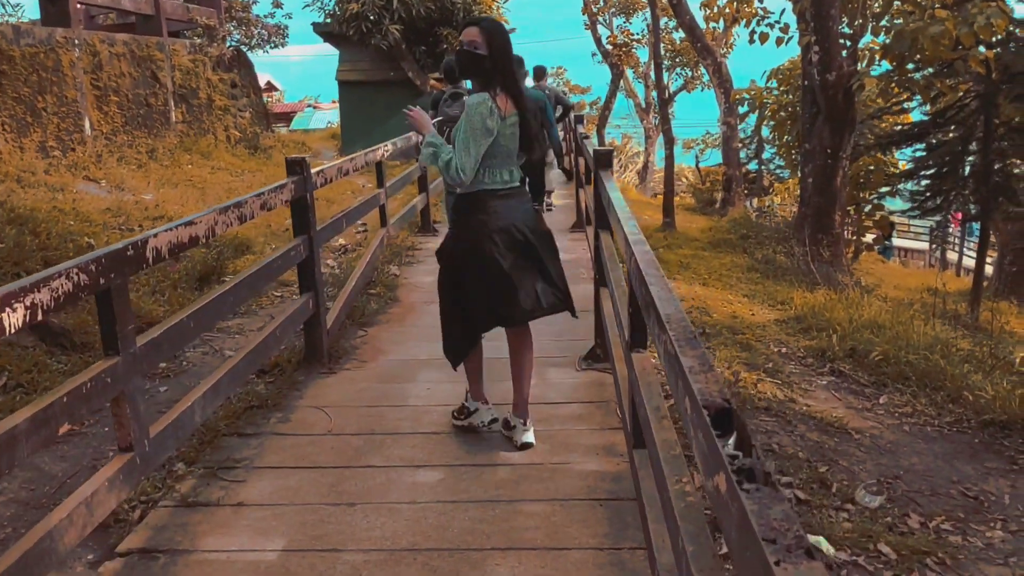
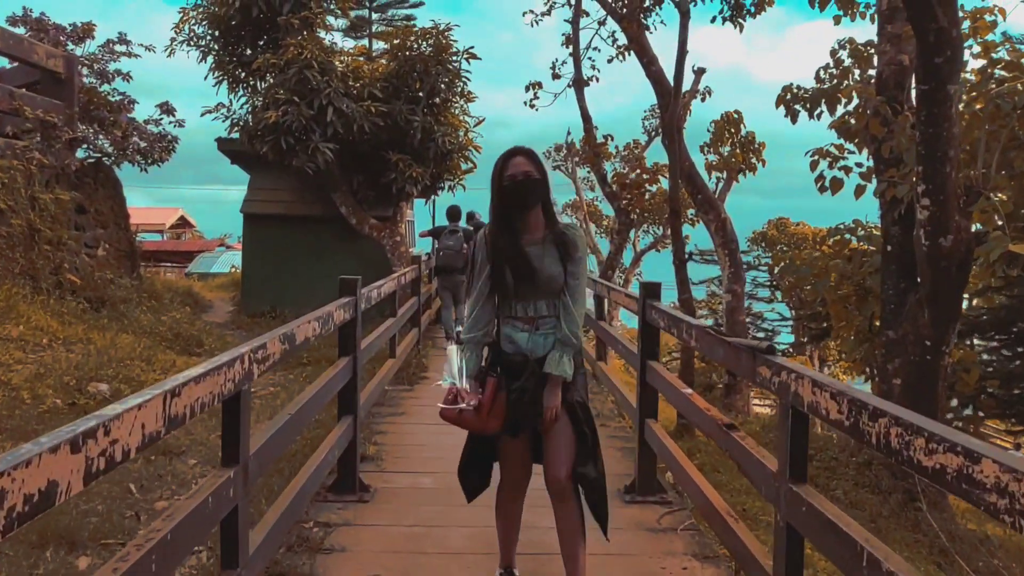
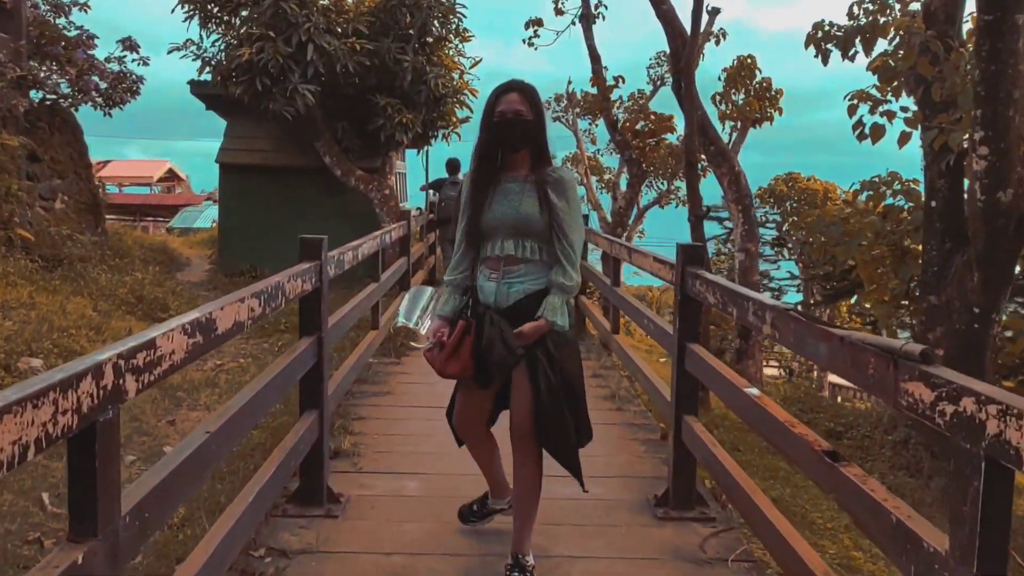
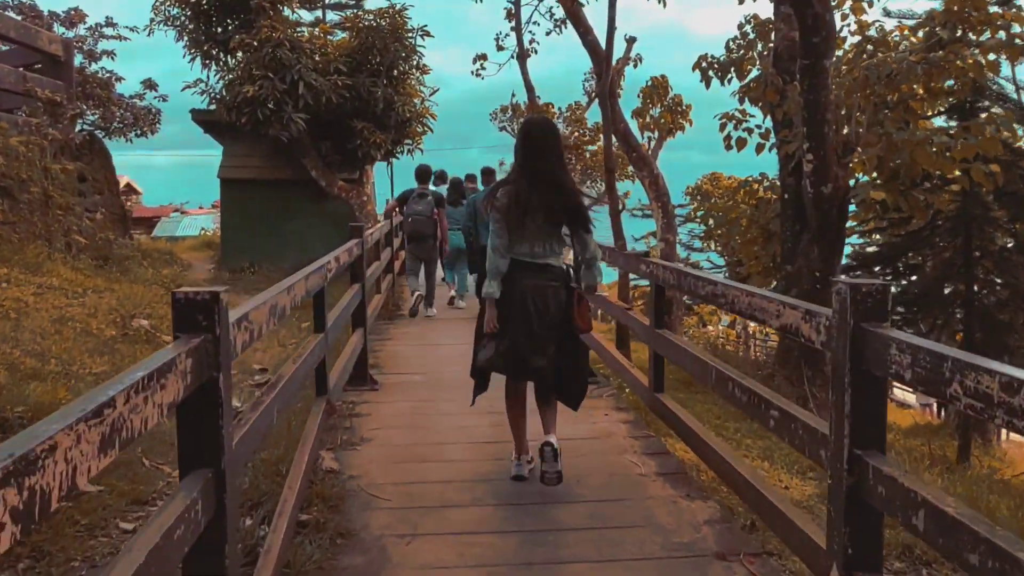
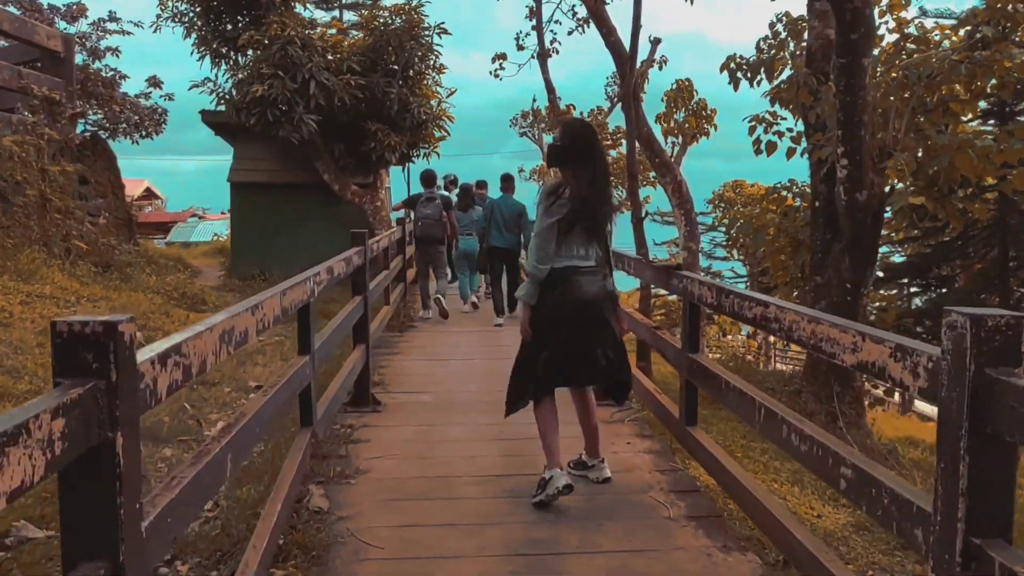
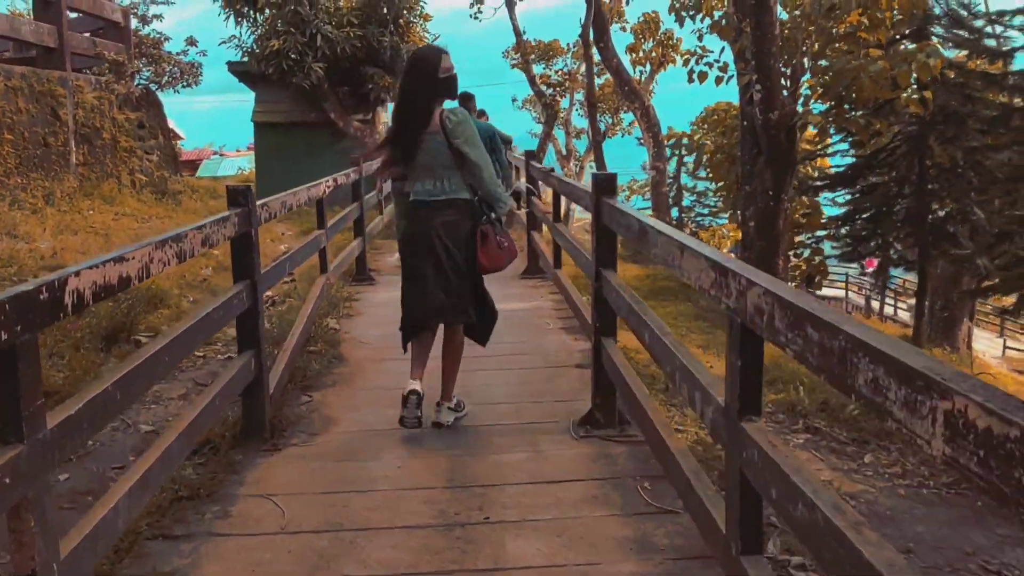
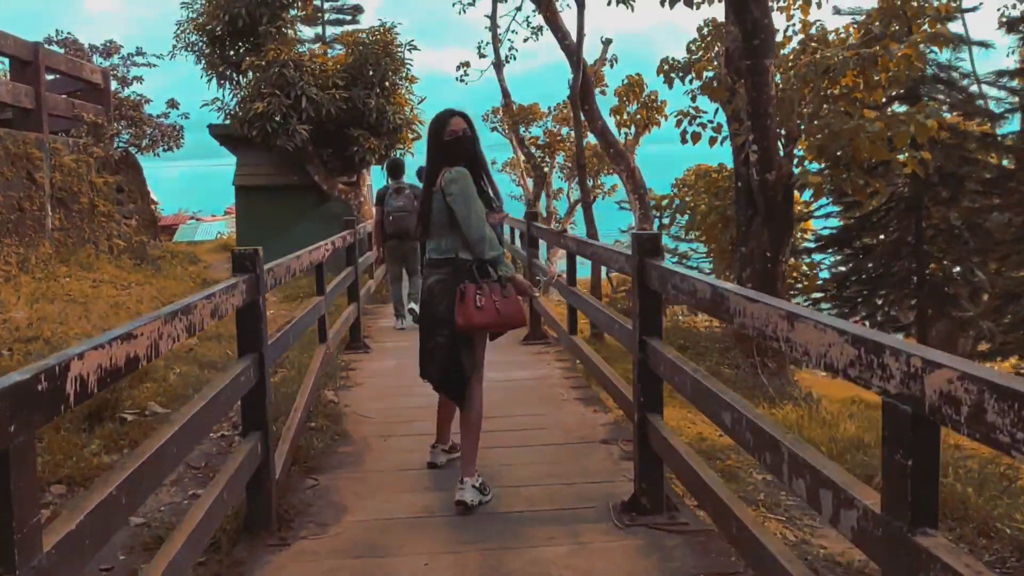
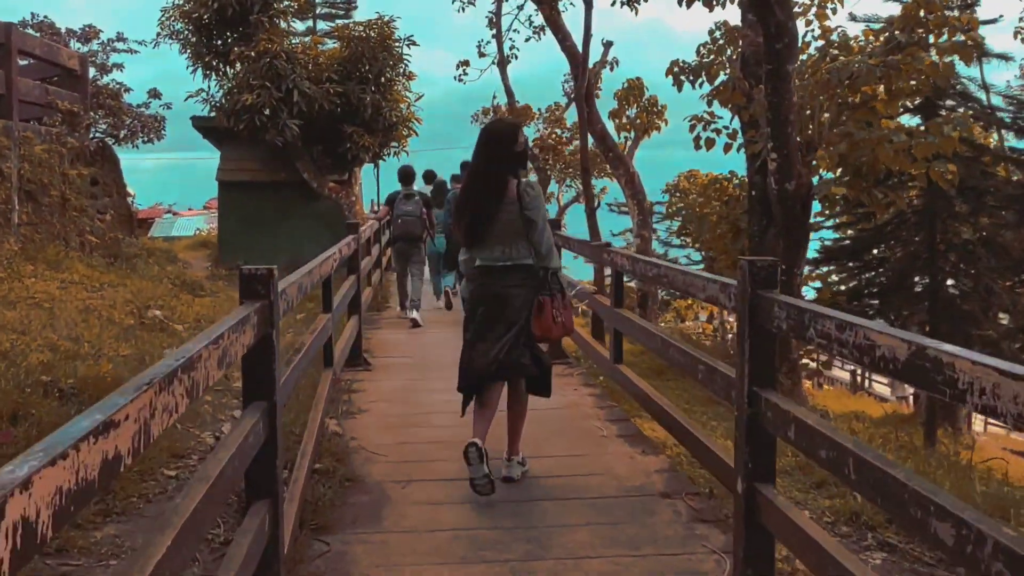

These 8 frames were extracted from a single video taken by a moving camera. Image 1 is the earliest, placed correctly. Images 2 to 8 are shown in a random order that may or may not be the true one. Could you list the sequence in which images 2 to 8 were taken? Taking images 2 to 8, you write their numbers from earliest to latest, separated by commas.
6, 7, 8, 4, 5, 2, 3
